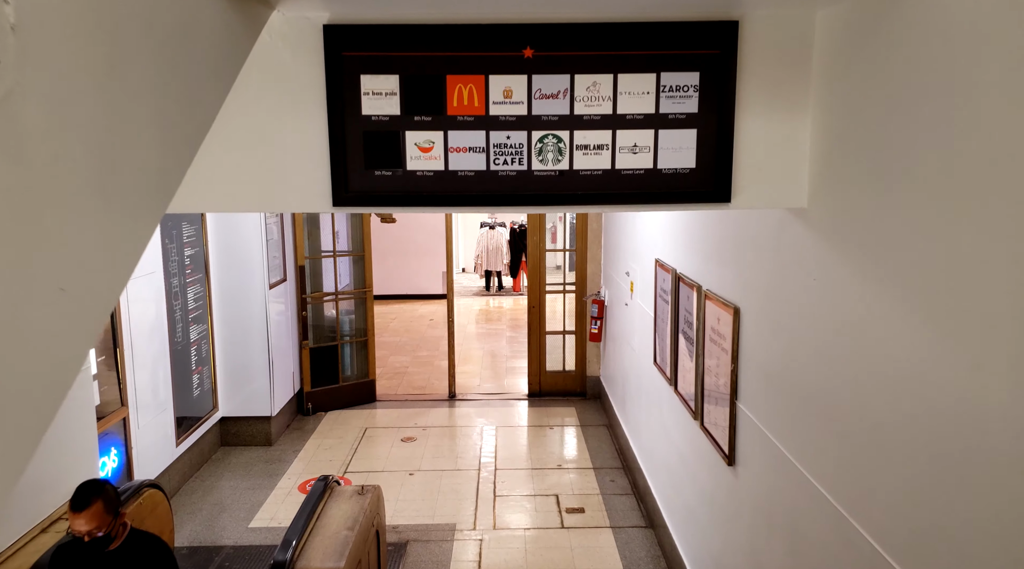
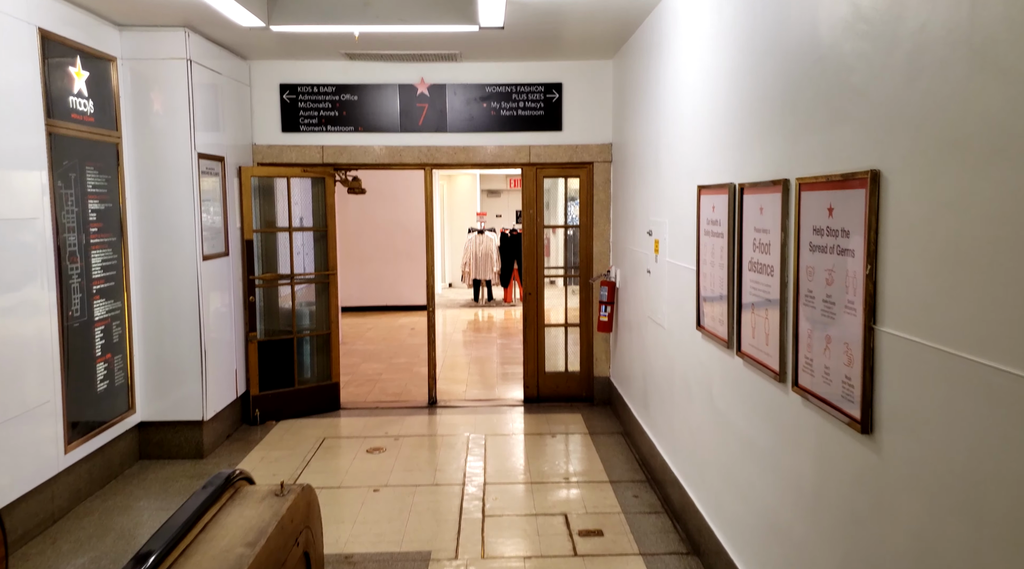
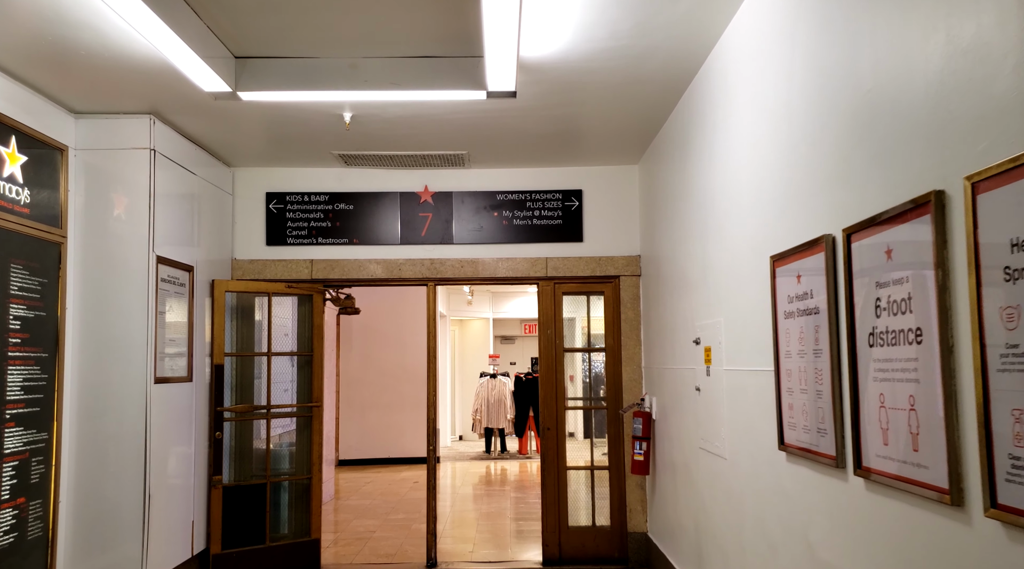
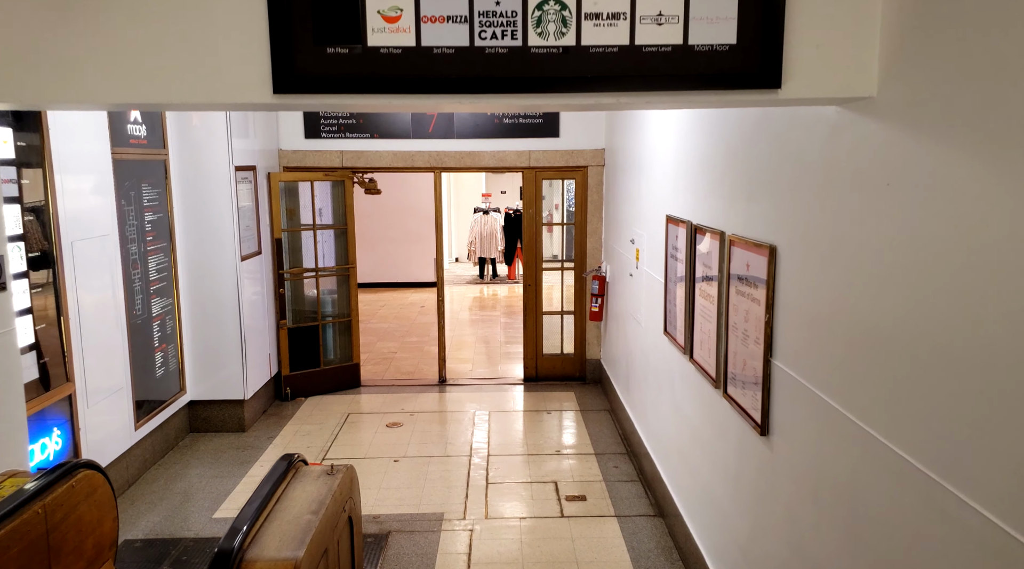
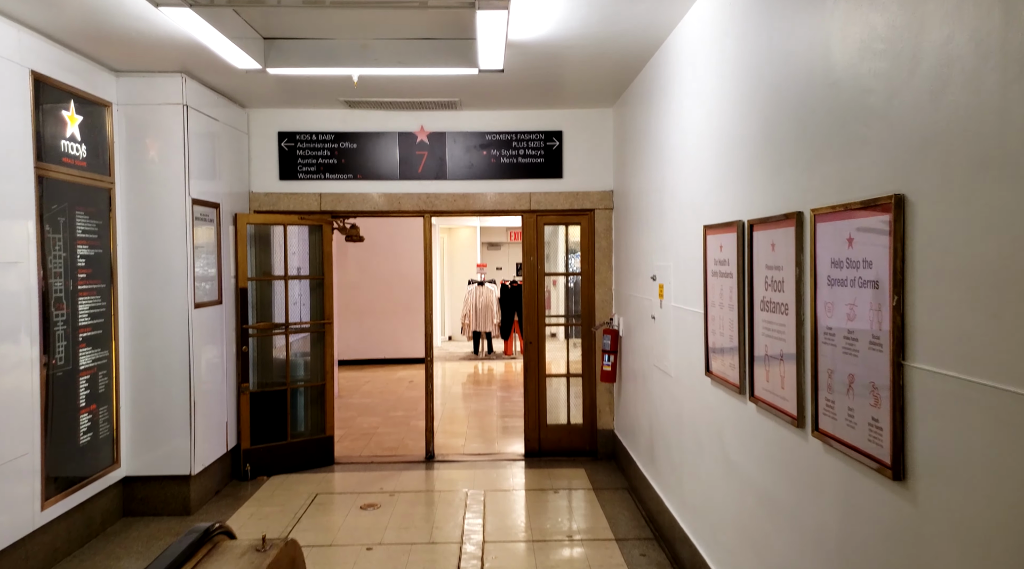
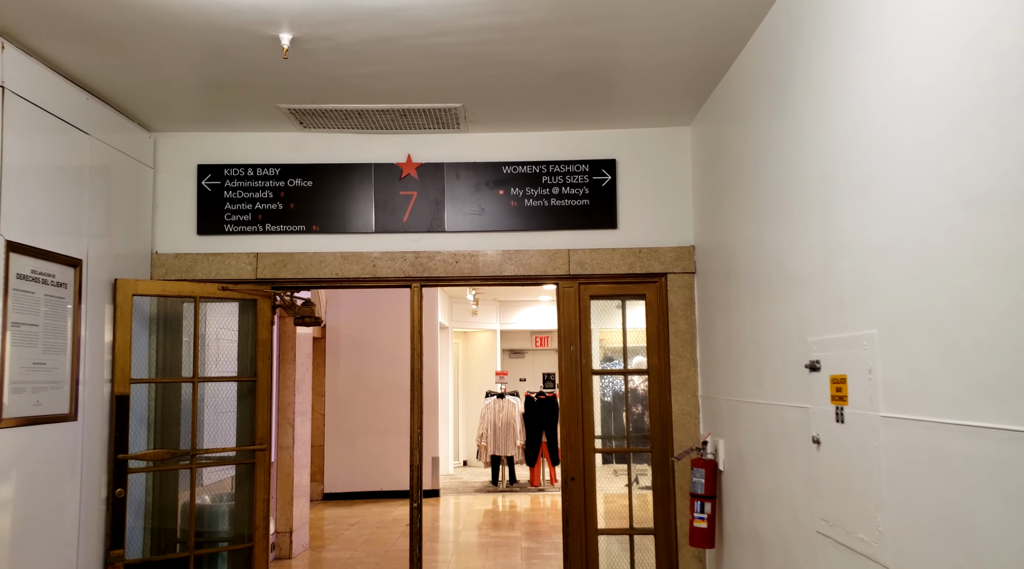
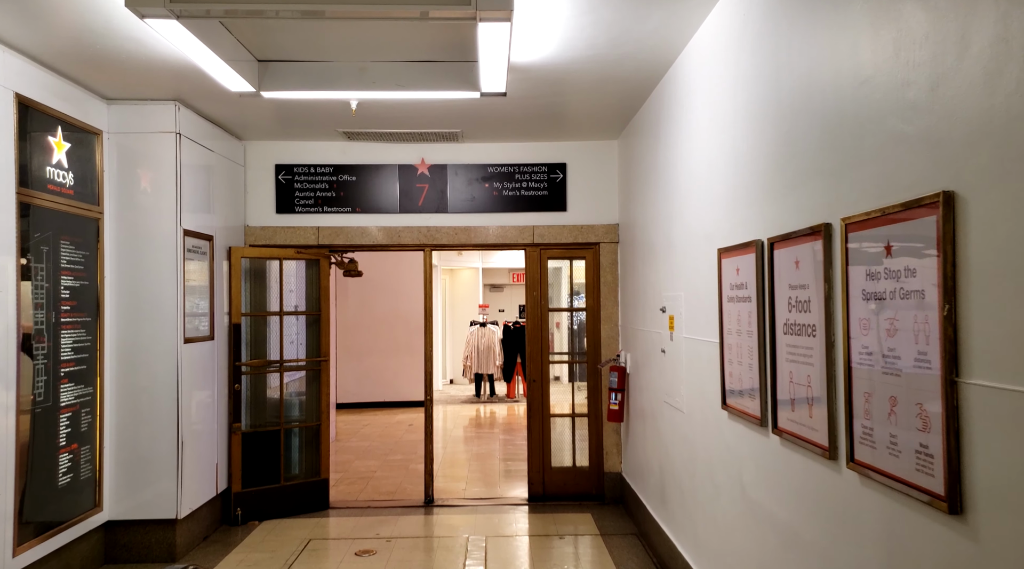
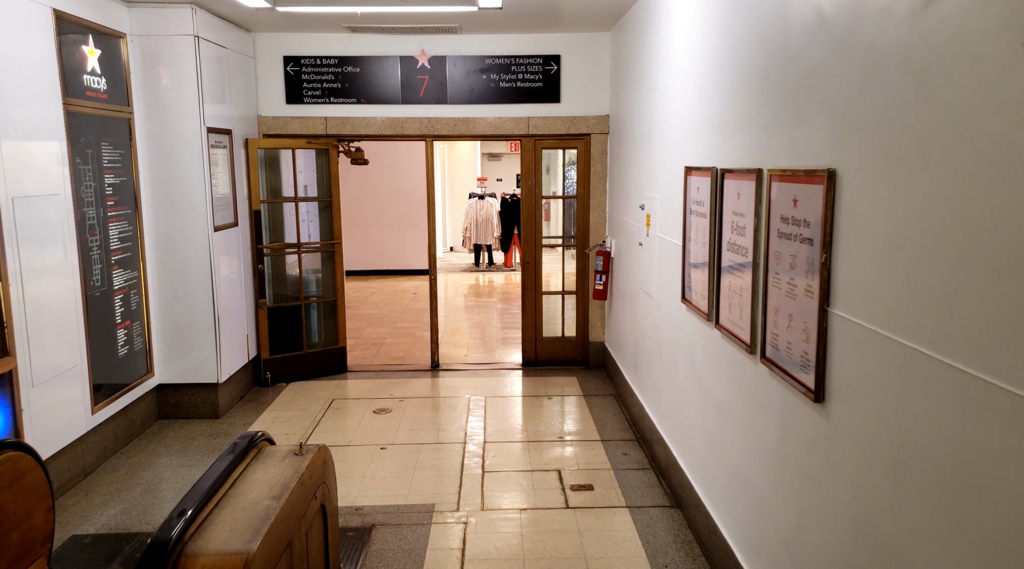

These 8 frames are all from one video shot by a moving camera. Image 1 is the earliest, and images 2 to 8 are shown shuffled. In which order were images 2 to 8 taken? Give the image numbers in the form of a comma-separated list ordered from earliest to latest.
4, 8, 2, 5, 7, 3, 6
